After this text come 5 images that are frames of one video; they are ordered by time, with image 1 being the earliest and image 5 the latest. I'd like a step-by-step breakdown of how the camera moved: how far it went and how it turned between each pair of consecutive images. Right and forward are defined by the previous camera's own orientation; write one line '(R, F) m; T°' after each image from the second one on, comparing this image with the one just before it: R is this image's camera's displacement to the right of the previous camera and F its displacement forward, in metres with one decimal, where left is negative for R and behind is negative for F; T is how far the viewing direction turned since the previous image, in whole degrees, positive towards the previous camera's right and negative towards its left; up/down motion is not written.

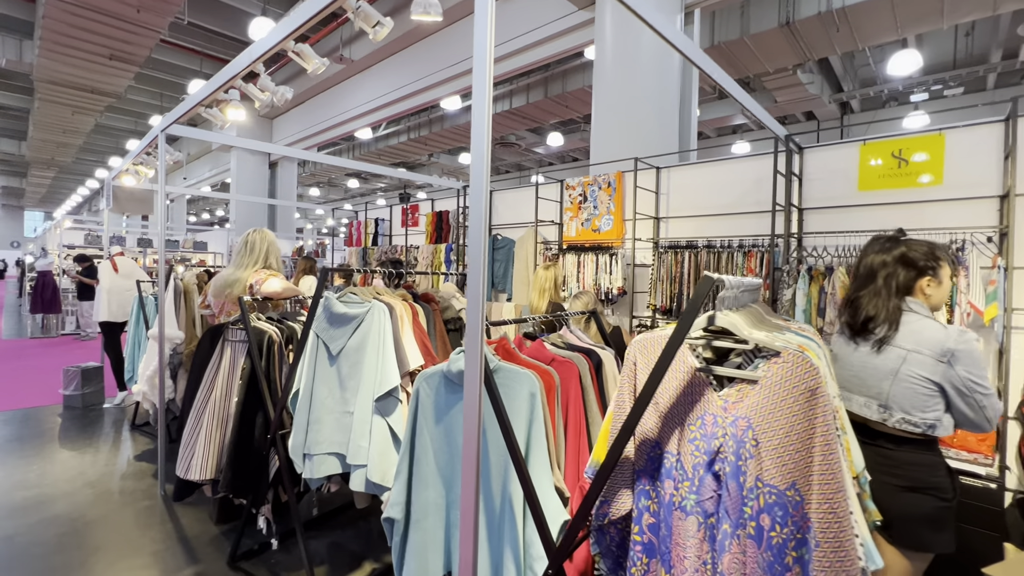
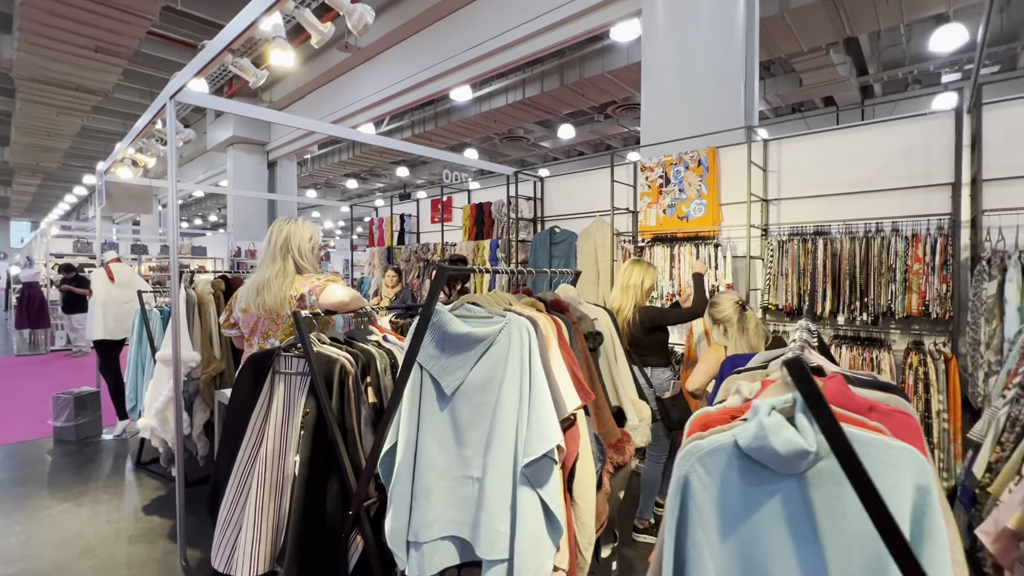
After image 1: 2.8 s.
(-0.7, +0.7) m; +1°
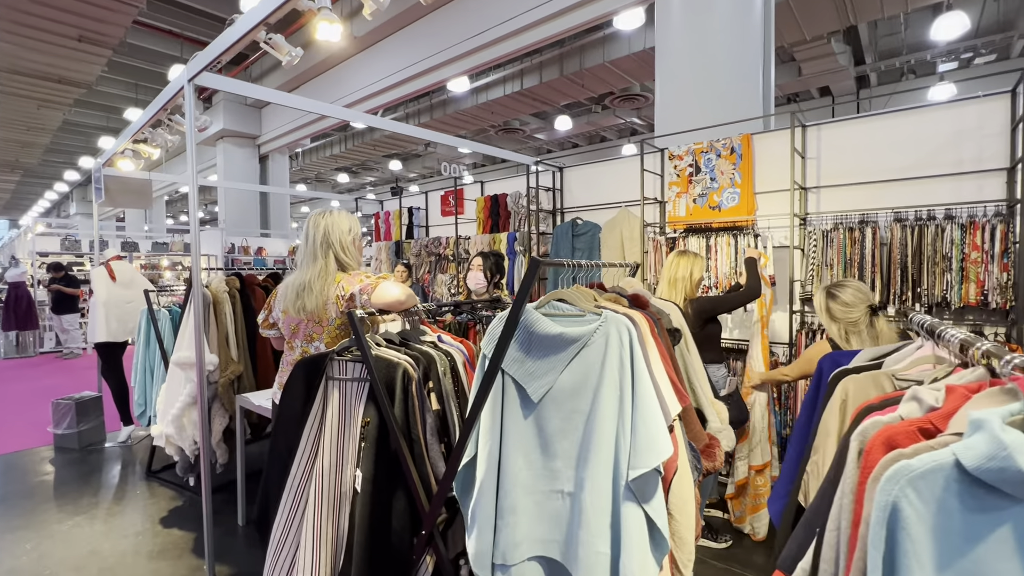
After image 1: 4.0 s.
(-0.3, +0.2) m; +1°
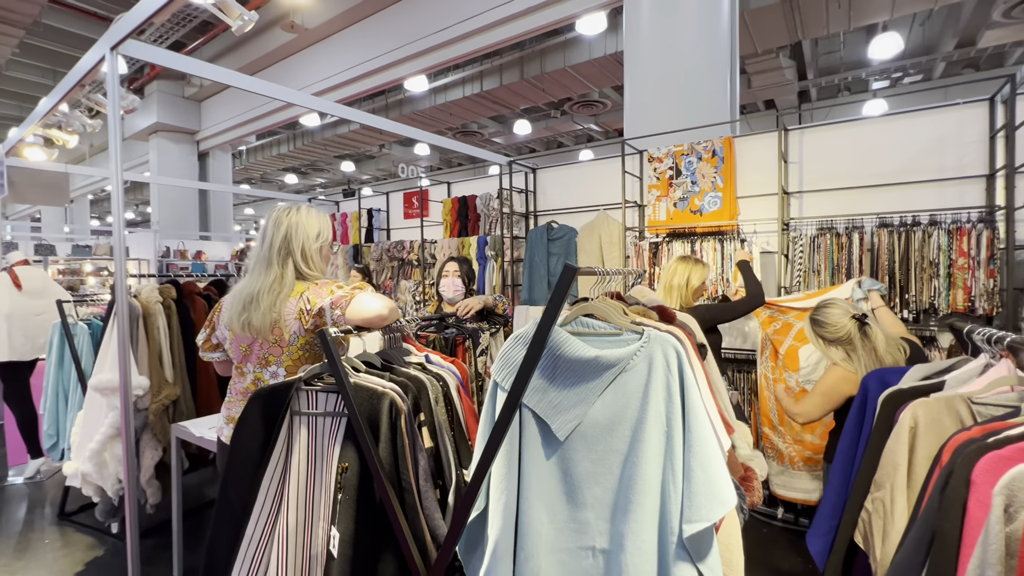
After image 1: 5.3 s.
(-0.2, +0.3) m; +6°
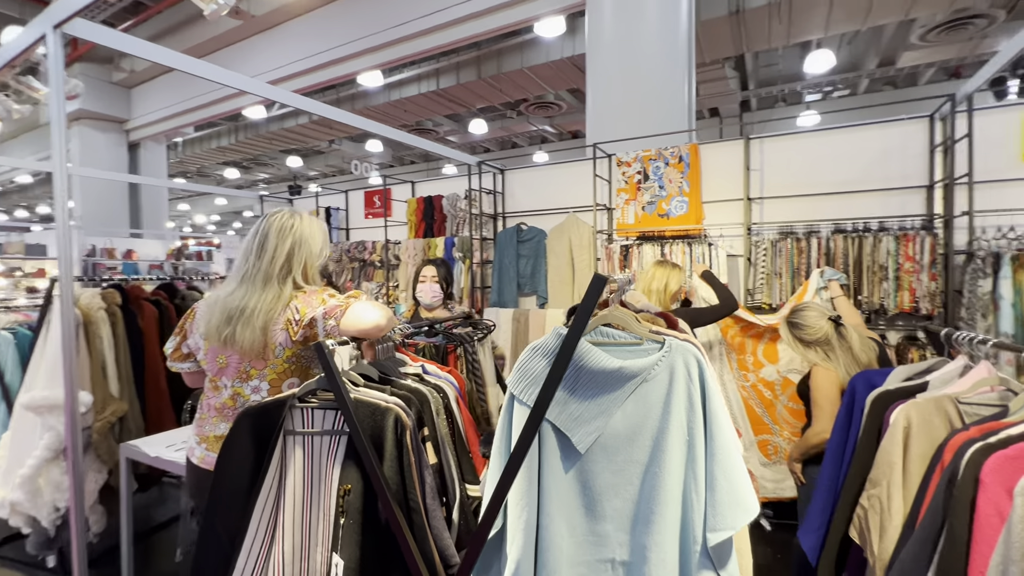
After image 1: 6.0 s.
(-0.2, 0.0) m; +6°
